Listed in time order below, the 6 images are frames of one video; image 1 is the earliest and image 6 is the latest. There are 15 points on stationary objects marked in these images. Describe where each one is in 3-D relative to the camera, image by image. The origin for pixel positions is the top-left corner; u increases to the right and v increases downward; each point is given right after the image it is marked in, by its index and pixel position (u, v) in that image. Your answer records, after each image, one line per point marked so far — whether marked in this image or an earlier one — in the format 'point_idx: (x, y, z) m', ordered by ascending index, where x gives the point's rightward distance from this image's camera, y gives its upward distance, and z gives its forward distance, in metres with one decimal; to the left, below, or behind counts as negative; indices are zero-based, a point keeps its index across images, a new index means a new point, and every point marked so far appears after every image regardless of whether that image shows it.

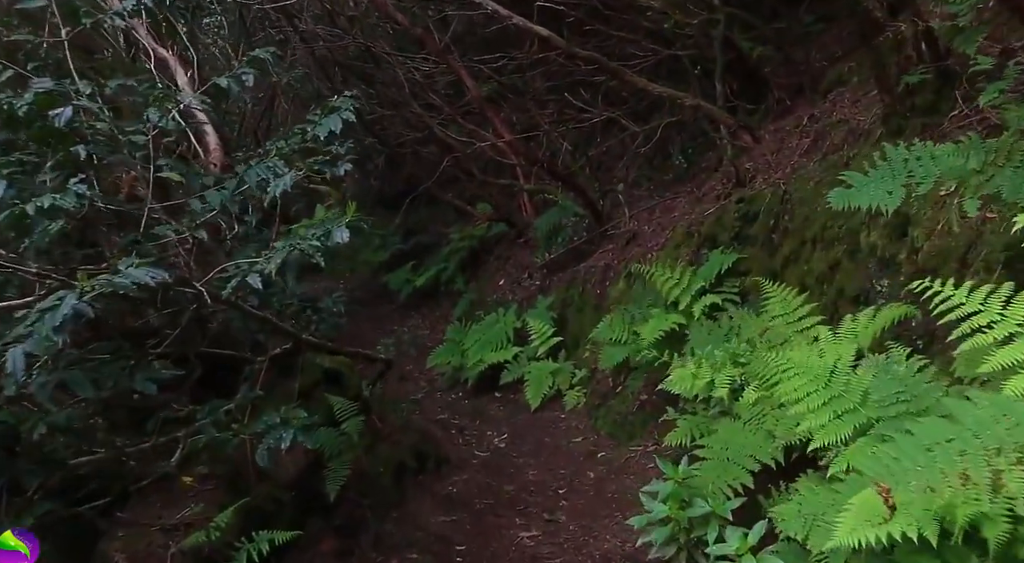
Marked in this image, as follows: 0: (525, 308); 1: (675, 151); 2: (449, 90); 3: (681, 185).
0: (+0.2, -0.3, +11.2) m
1: (+2.0, +1.6, +11.2) m
2: (-1.0, +3.1, +15.1) m
3: (+2.0, +1.1, +10.7) m
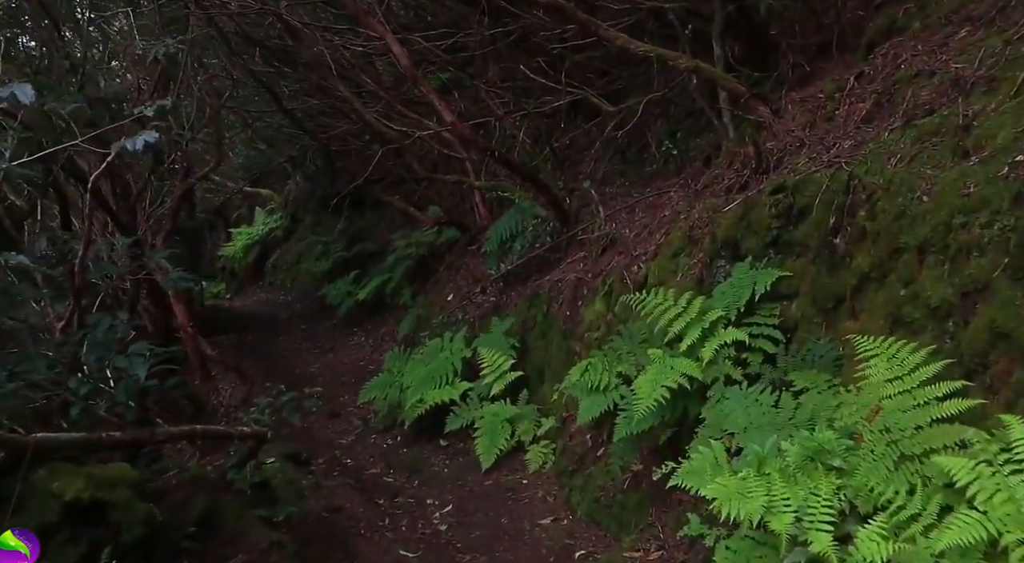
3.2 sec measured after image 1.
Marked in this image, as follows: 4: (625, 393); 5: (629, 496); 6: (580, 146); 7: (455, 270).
0: (-0.3, -0.5, +9.1) m
1: (+1.4, +1.5, +9.2) m
2: (-1.7, +2.9, +12.9) m
3: (+1.5, +1.0, +8.7) m
4: (+0.7, -0.6, +5.3) m
5: (+0.7, -1.2, +5.2) m
6: (+0.7, +1.5, +10.4) m
7: (-0.7, +0.2, +11.6) m
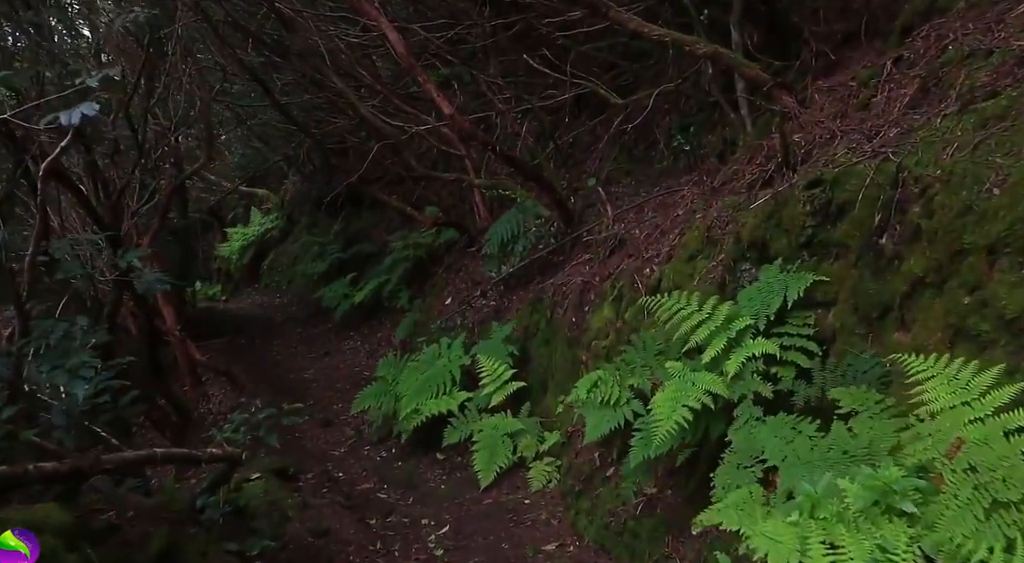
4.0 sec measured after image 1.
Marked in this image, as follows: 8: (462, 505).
0: (-0.3, -0.5, +8.6) m
1: (+1.5, +1.4, +8.7) m
2: (-1.7, +2.9, +12.4) m
3: (+1.5, +0.9, +8.2) m
4: (+0.7, -0.7, +4.8) m
5: (+0.7, -1.2, +4.7) m
6: (+0.8, +1.5, +9.9) m
7: (-0.7, +0.1, +11.1) m
8: (-0.4, -1.6, +6.5) m
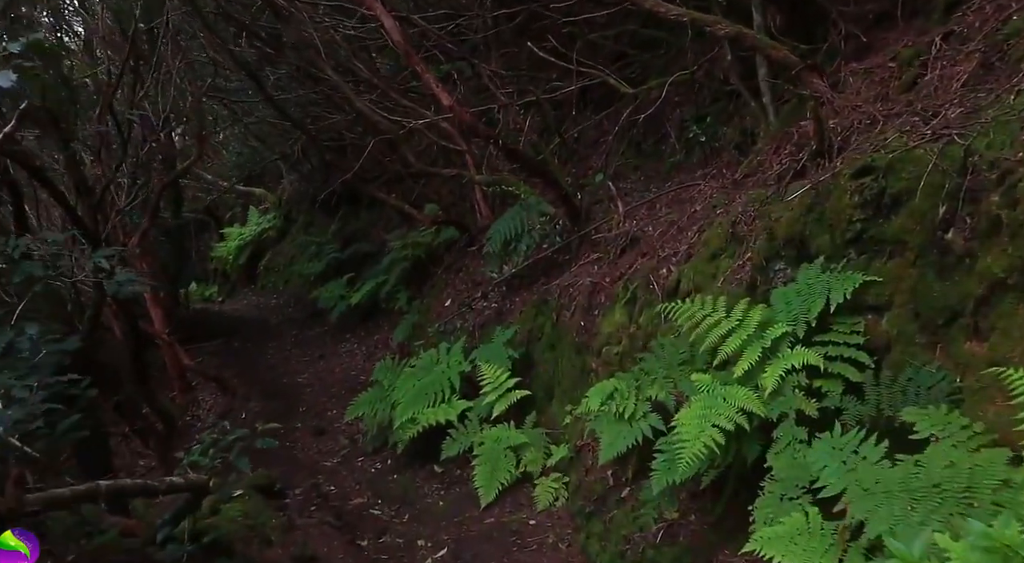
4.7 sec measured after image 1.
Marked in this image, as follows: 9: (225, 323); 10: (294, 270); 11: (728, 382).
0: (-0.3, -0.5, +8.1) m
1: (+1.5, +1.4, +8.2) m
2: (-1.7, +2.9, +11.9) m
3: (+1.5, +0.9, +7.7) m
4: (+0.7, -0.7, +4.3) m
5: (+0.7, -1.3, +4.2) m
6: (+0.8, +1.5, +9.4) m
7: (-0.7, +0.1, +10.6) m
8: (-0.3, -1.6, +6.0) m
9: (-4.3, -0.6, +13.8) m
10: (-3.4, +0.2, +14.3) m
11: (+0.9, -0.4, +4.0) m
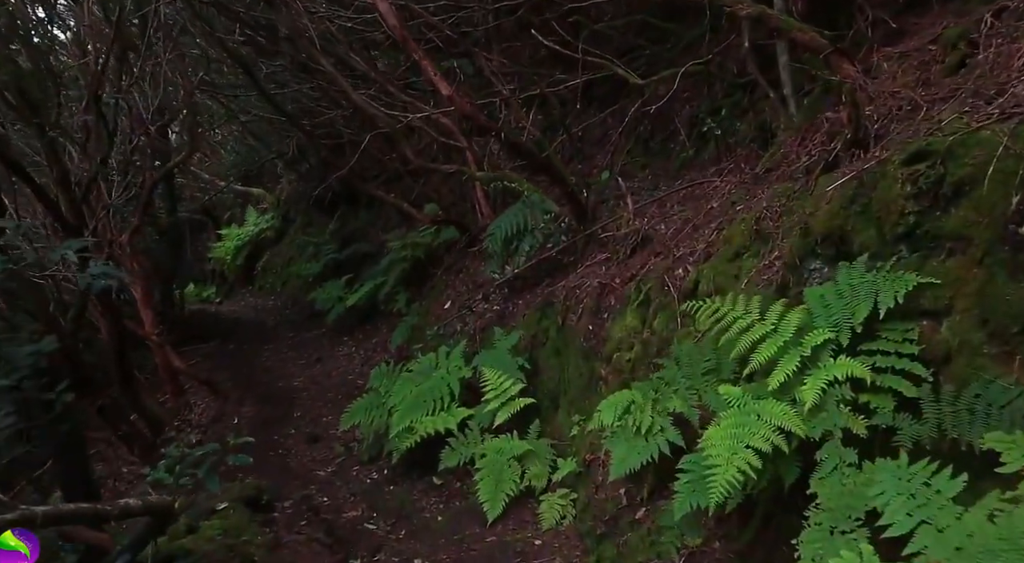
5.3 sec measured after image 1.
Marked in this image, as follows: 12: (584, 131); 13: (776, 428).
0: (-0.3, -0.5, +7.7) m
1: (+1.5, +1.4, +7.8) m
2: (-1.7, +2.9, +11.5) m
3: (+1.5, +0.9, +7.3) m
4: (+0.7, -0.7, +3.9) m
5: (+0.7, -1.3, +3.8) m
6: (+0.8, +1.4, +9.0) m
7: (-0.6, +0.1, +10.2) m
8: (-0.3, -1.6, +5.6) m
9: (-4.3, -0.6, +13.3) m
10: (-3.4, +0.2, +13.9) m
11: (+1.0, -0.4, +3.6) m
12: (+0.7, +1.5, +9.1) m
13: (+1.0, -0.5, +3.4) m
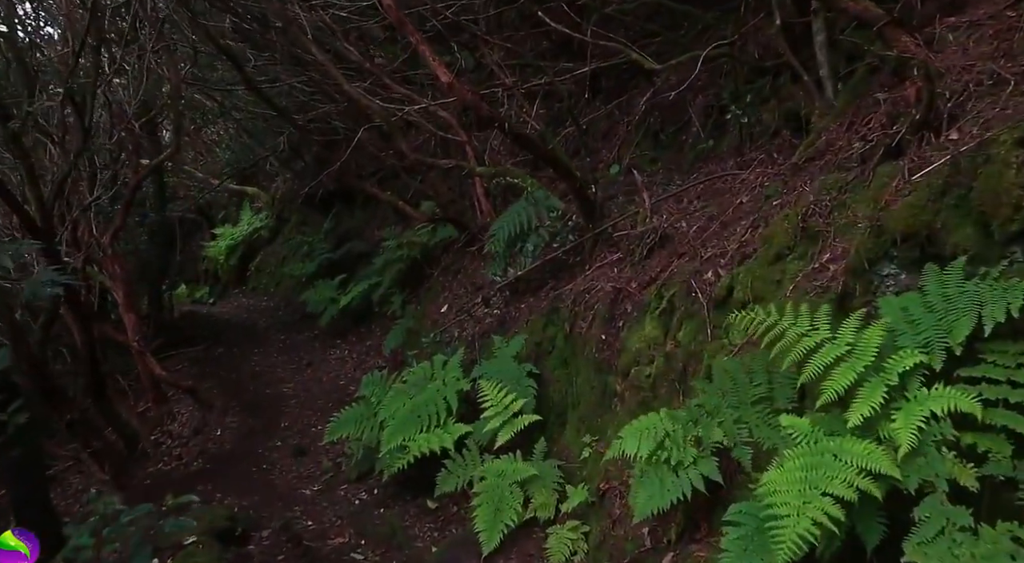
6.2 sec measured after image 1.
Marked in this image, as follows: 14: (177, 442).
0: (-0.3, -0.6, +7.0) m
1: (+1.5, +1.4, +7.1) m
2: (-1.6, +2.8, +10.8) m
3: (+1.6, +0.9, +6.6) m
4: (+0.7, -0.7, +3.2) m
5: (+0.7, -1.3, +3.2) m
6: (+0.8, +1.4, +8.3) m
7: (-0.6, +0.1, +9.5) m
8: (-0.3, -1.6, +5.0) m
9: (-4.2, -0.6, +12.7) m
10: (-3.4, +0.2, +13.3) m
11: (+1.0, -0.5, +2.9) m
12: (+0.7, +1.5, +8.5) m
13: (+1.0, -0.6, +2.7) m
14: (-3.2, -1.5, +8.7) m
